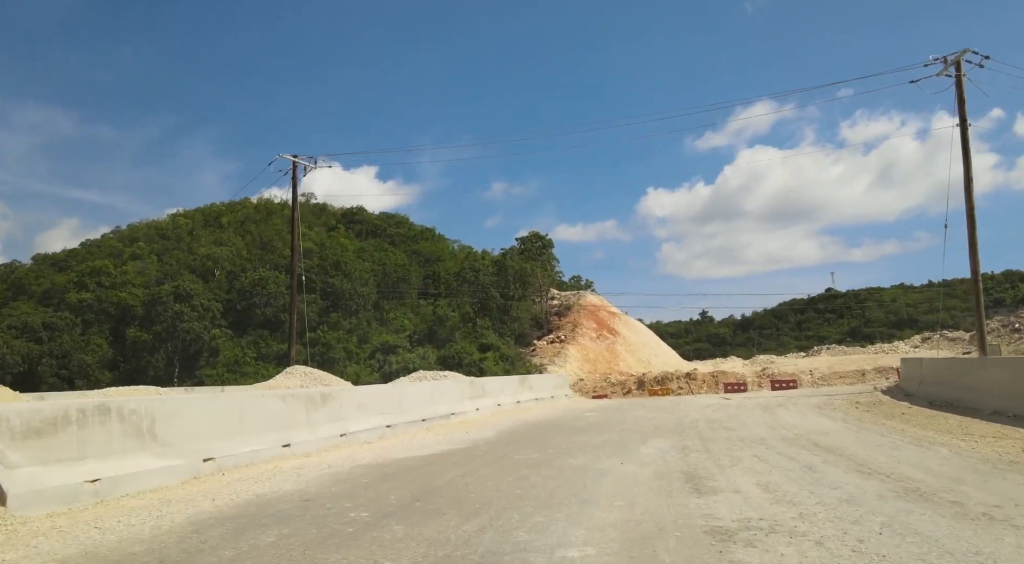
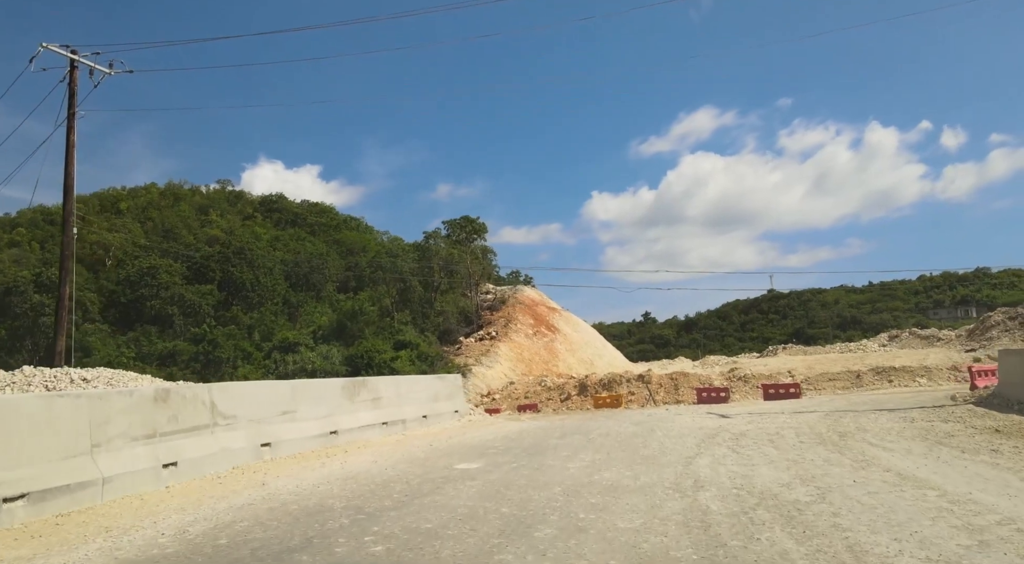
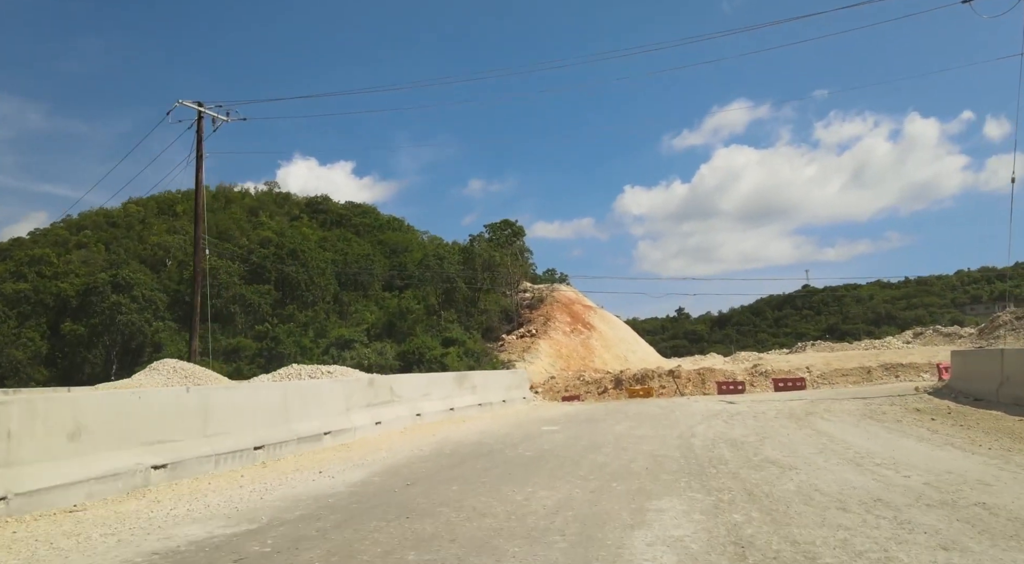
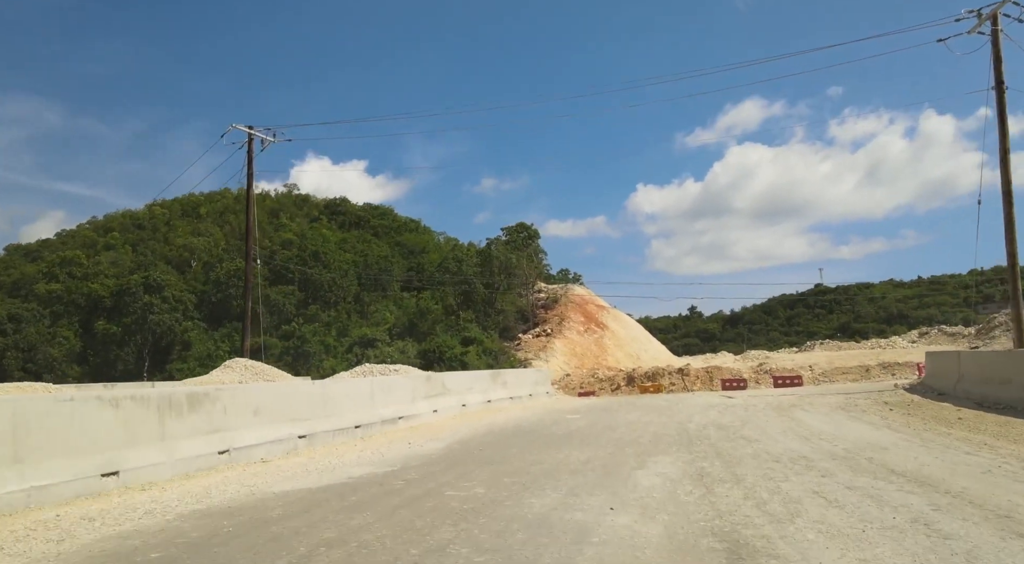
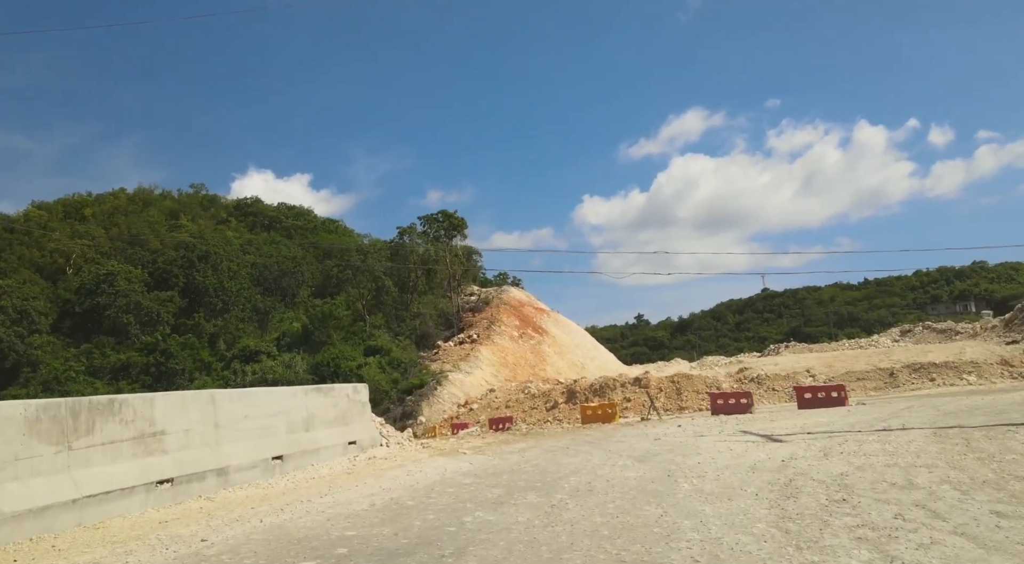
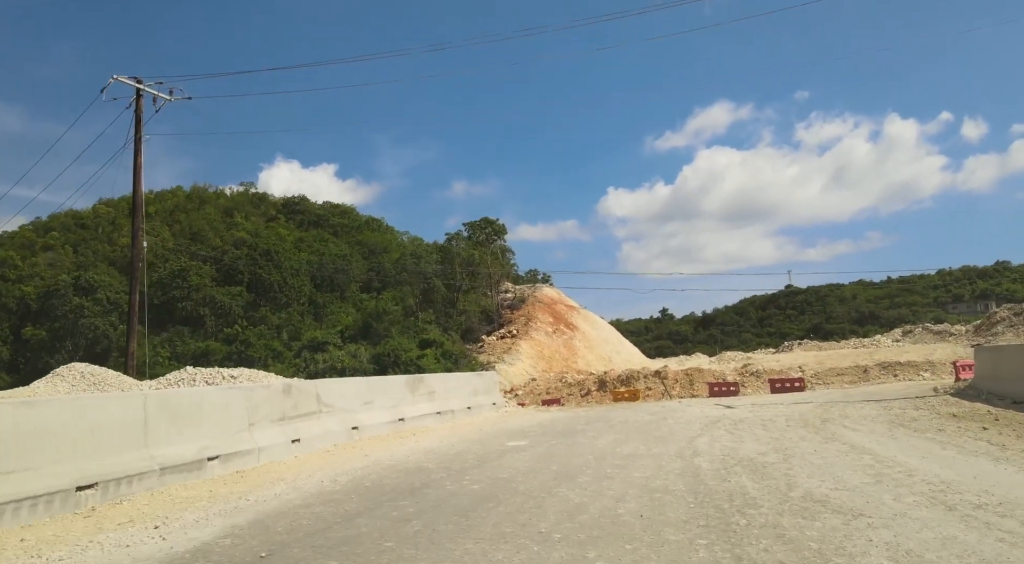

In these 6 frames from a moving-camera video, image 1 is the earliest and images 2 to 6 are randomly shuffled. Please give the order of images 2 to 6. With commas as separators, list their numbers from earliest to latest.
4, 3, 6, 2, 5
